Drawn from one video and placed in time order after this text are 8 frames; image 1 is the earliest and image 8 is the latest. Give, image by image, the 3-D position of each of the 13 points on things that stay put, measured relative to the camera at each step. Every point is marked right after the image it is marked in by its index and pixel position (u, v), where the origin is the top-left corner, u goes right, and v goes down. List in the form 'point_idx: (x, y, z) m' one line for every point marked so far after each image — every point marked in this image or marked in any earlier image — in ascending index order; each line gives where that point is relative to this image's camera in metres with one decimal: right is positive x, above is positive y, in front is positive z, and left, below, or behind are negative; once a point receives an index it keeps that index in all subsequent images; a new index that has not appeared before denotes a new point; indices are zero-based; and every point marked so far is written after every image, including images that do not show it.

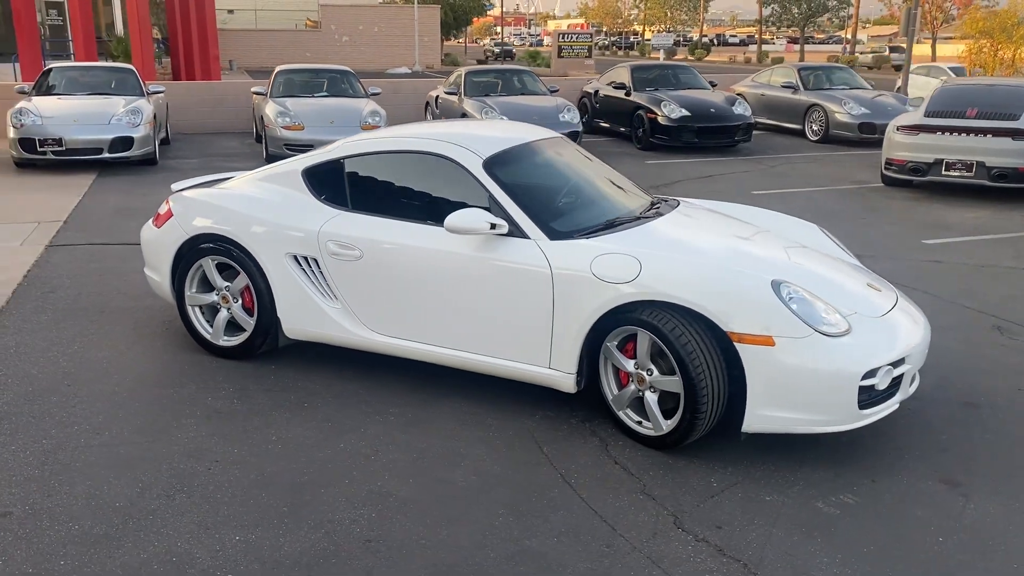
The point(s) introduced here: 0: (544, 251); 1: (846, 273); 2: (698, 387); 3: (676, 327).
0: (+0.1, +0.2, +3.9) m
1: (+1.6, 0.0, +4.2) m
2: (+0.7, -0.4, +3.6) m
3: (+0.7, -0.2, +3.6) m
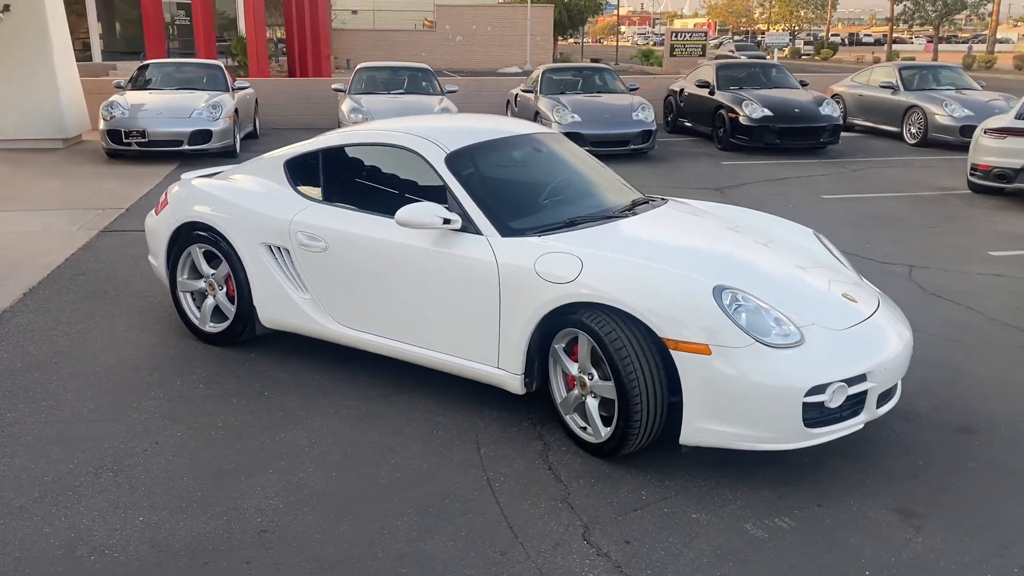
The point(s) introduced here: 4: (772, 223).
0: (-0.1, +0.2, +3.8) m
1: (+1.4, 0.0, +3.9) m
2: (+0.5, -0.4, +3.4) m
3: (+0.4, -0.2, +3.4) m
4: (+1.3, +0.3, +4.7) m
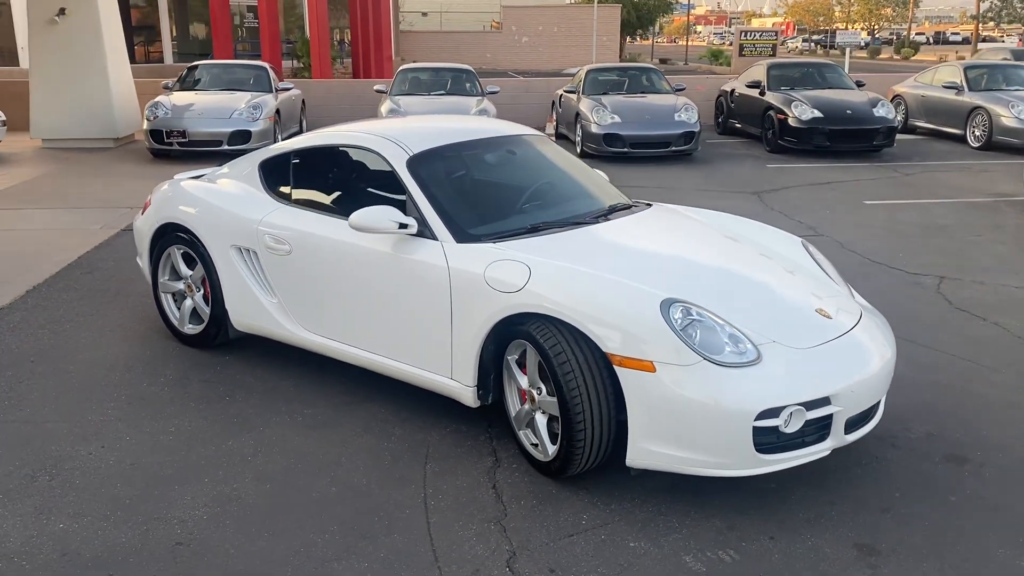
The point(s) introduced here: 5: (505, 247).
0: (-0.3, +0.1, +3.7) m
1: (+1.2, -0.1, +3.7) m
2: (+0.2, -0.4, +3.2) m
3: (+0.2, -0.2, +3.3) m
4: (+1.2, +0.3, +4.4) m
5: (0.0, +0.2, +3.6) m
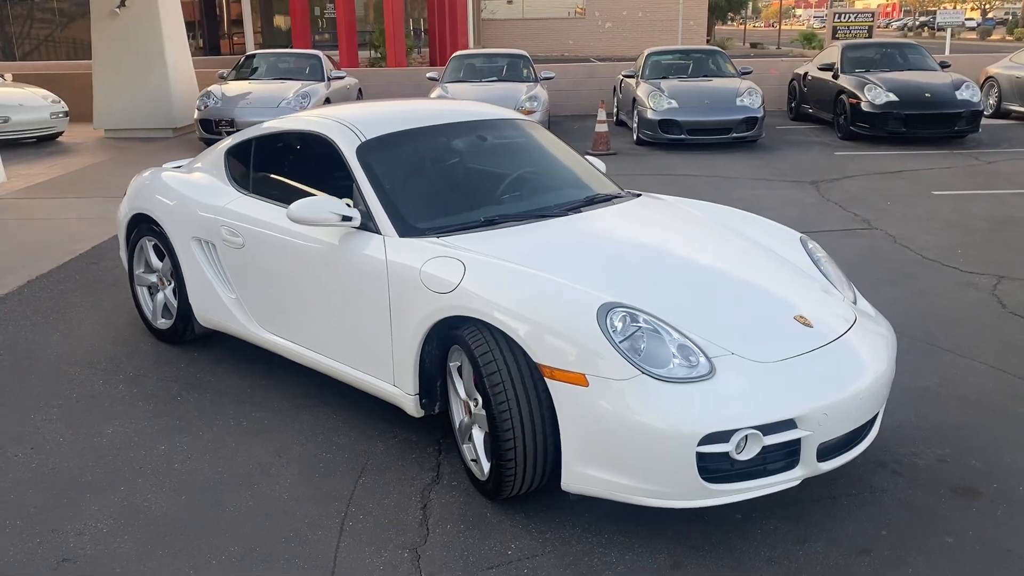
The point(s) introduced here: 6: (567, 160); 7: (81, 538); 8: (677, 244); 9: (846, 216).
0: (-0.5, +0.1, +3.4) m
1: (+1.0, -0.1, +3.2) m
2: (0.0, -0.5, +2.9) m
3: (-0.1, -0.2, +2.9) m
4: (+1.1, +0.3, +3.9) m
5: (-0.2, +0.2, +3.3) m
6: (+0.3, +0.6, +4.4) m
7: (-1.4, -0.8, +2.9) m
8: (+0.7, +0.2, +3.6) m
9: (+2.9, +0.6, +7.7) m
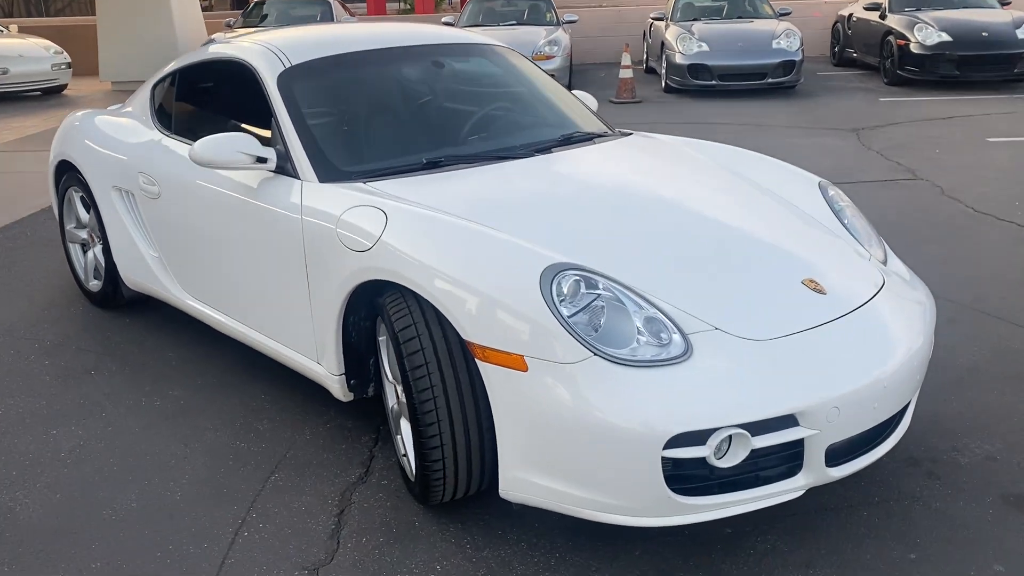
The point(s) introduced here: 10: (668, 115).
0: (-0.6, +0.3, +2.8) m
1: (+0.8, +0.1, +2.6) m
2: (-0.2, -0.3, +2.3) m
3: (-0.3, -0.1, +2.3) m
4: (+1.0, +0.4, +3.3) m
5: (-0.4, +0.3, +2.7) m
6: (+0.2, +0.8, +3.7) m
7: (-1.6, -0.7, +2.4) m
8: (+0.5, +0.3, +2.9) m
9: (+2.9, +1.0, +6.9) m
10: (+1.7, +1.9, +9.8) m
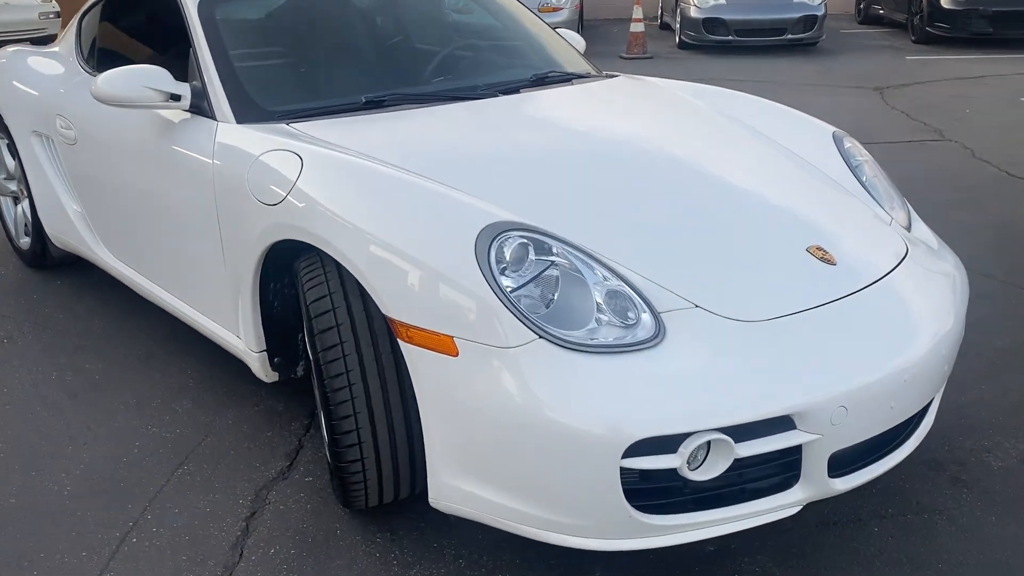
0: (-0.8, +0.4, +2.3) m
1: (+0.7, +0.1, +2.1) m
2: (-0.4, -0.3, +1.9) m
3: (-0.4, 0.0, +1.9) m
4: (+0.8, +0.5, +2.8) m
5: (-0.5, +0.4, +2.3) m
6: (+0.1, +0.9, +3.3) m
7: (-1.7, -0.6, +2.0) m
8: (+0.4, +0.4, +2.5) m
9: (+2.9, +1.2, +6.4) m
10: (+1.7, +2.2, +9.3) m
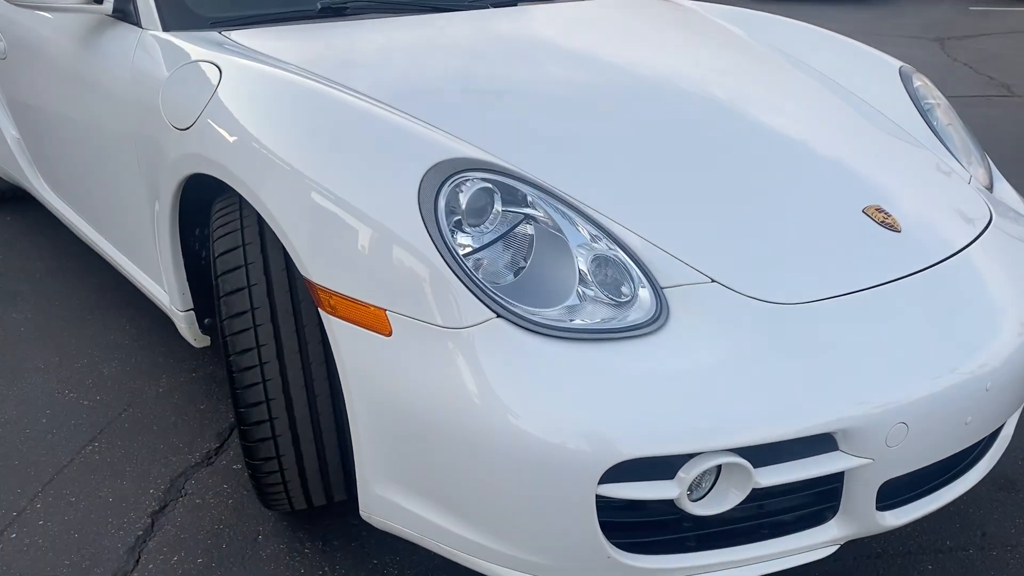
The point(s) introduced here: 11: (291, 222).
0: (-0.8, +0.5, +1.9) m
1: (+0.6, +0.2, +1.7) m
2: (-0.4, -0.2, +1.5) m
3: (-0.5, +0.1, +1.5) m
4: (+0.8, +0.6, +2.3) m
5: (-0.6, +0.5, +1.8) m
6: (+0.1, +1.1, +2.8) m
7: (-1.8, -0.4, +1.7) m
8: (+0.4, +0.5, +2.0) m
9: (+3.1, +1.4, +5.8) m
10: (+2.0, +2.6, +8.6) m
11: (-0.3, +0.1, +1.4) m
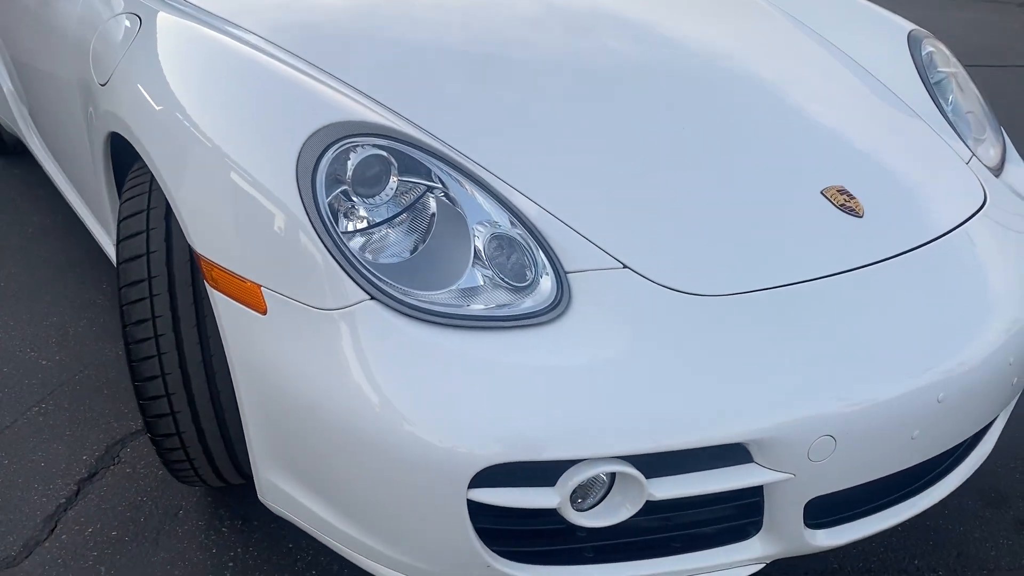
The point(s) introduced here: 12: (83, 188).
0: (-0.9, +0.6, +1.9) m
1: (+0.5, +0.2, +1.5) m
2: (-0.6, -0.1, +1.4) m
3: (-0.6, +0.1, +1.4) m
4: (+0.8, +0.6, +2.1) m
5: (-0.6, +0.6, +1.7) m
6: (+0.1, +1.2, +2.6) m
7: (-1.9, -0.3, +1.7) m
8: (+0.3, +0.5, +1.9) m
9: (+3.3, +1.4, +5.4) m
10: (+2.6, +2.9, +8.2) m
11: (-0.5, +0.1, +1.3) m
12: (-1.0, +0.2, +2.1) m
